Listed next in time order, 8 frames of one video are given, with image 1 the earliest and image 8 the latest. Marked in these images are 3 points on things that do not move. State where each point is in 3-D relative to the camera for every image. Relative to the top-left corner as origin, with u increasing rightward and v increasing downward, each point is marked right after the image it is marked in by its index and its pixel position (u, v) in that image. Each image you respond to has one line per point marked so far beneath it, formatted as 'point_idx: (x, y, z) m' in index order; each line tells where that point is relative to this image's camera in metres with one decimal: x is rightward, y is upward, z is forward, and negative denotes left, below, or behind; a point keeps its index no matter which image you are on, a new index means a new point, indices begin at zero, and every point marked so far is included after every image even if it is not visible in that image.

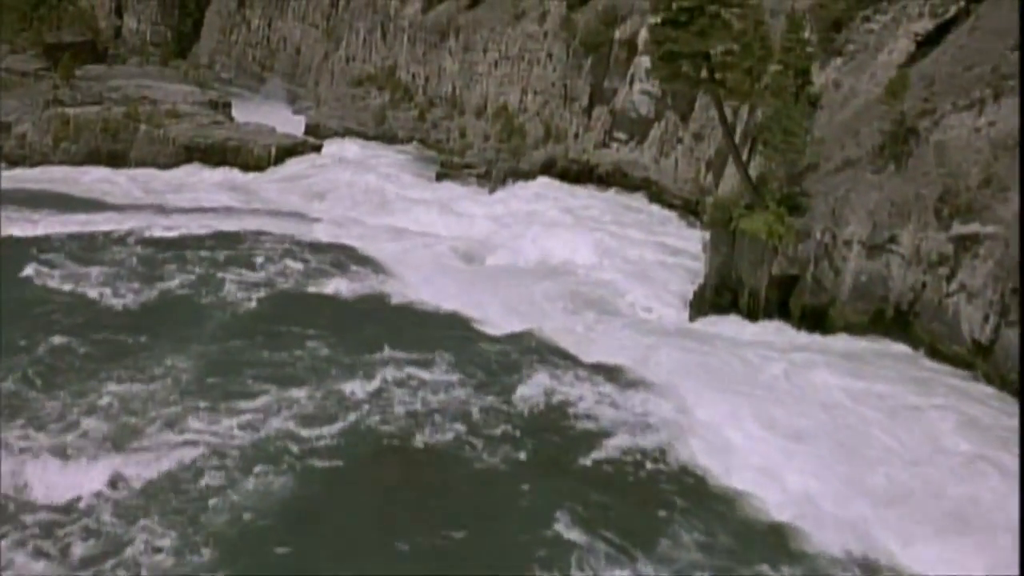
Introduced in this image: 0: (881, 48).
0: (+2.3, +1.5, +8.4) m
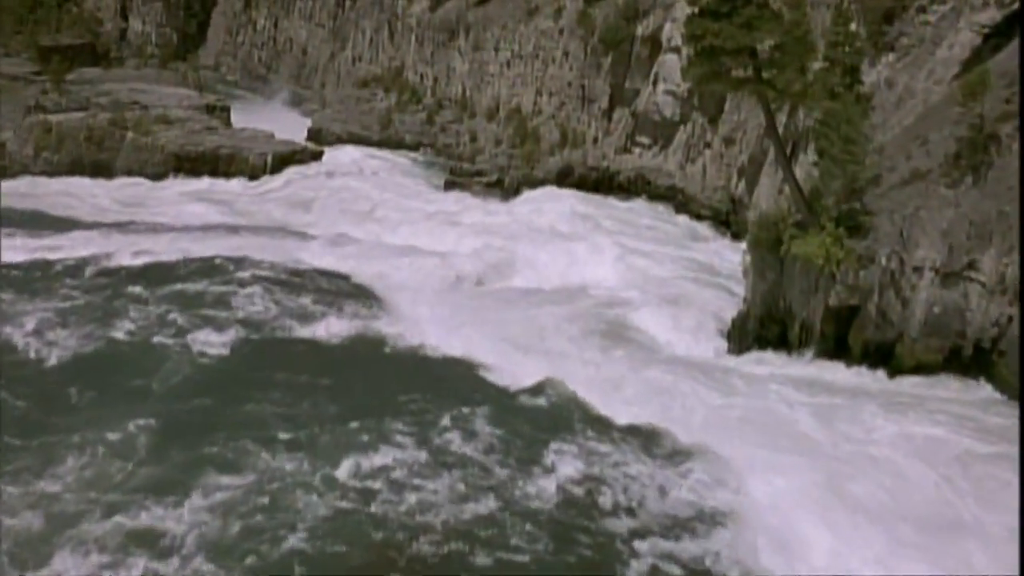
0: (+2.4, +1.4, +7.4) m
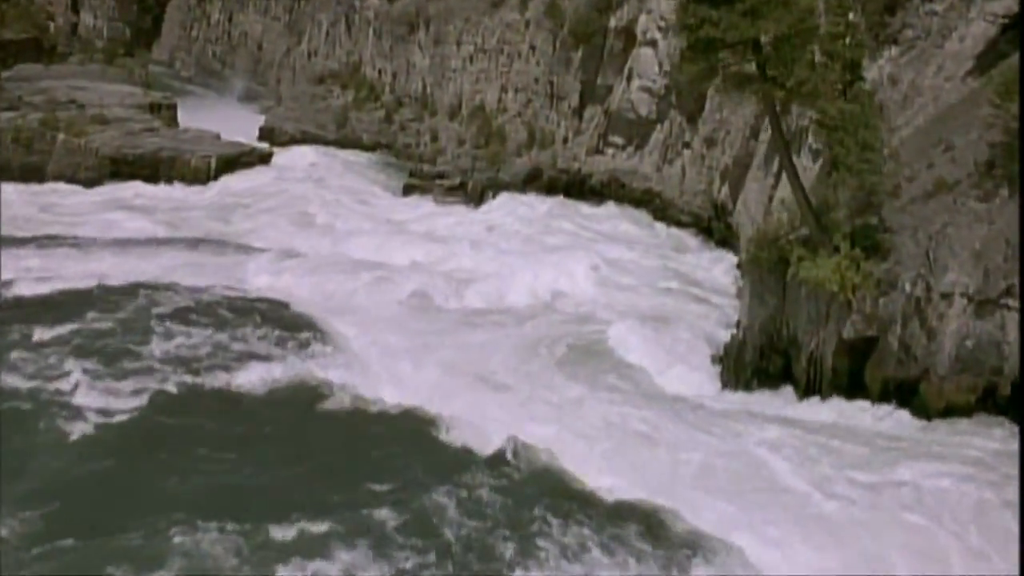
0: (+2.2, +1.3, +6.7) m
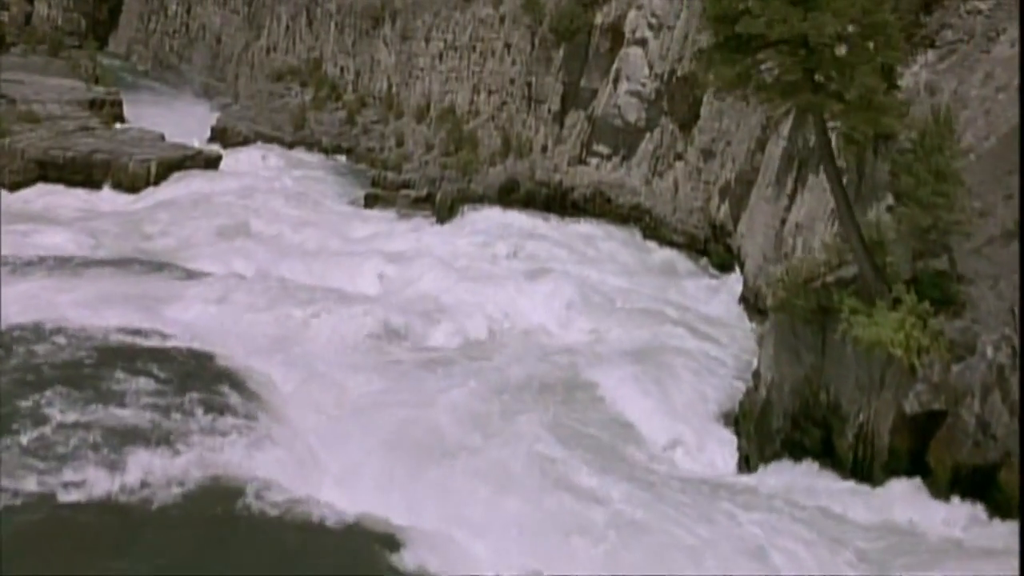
0: (+2.1, +1.1, +5.7) m
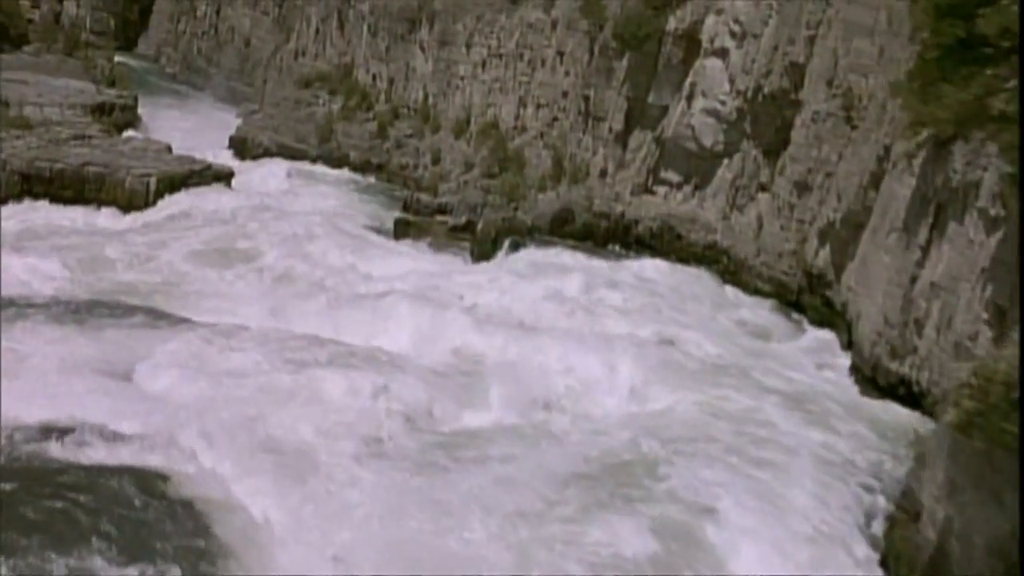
0: (+2.4, +0.8, +4.4) m
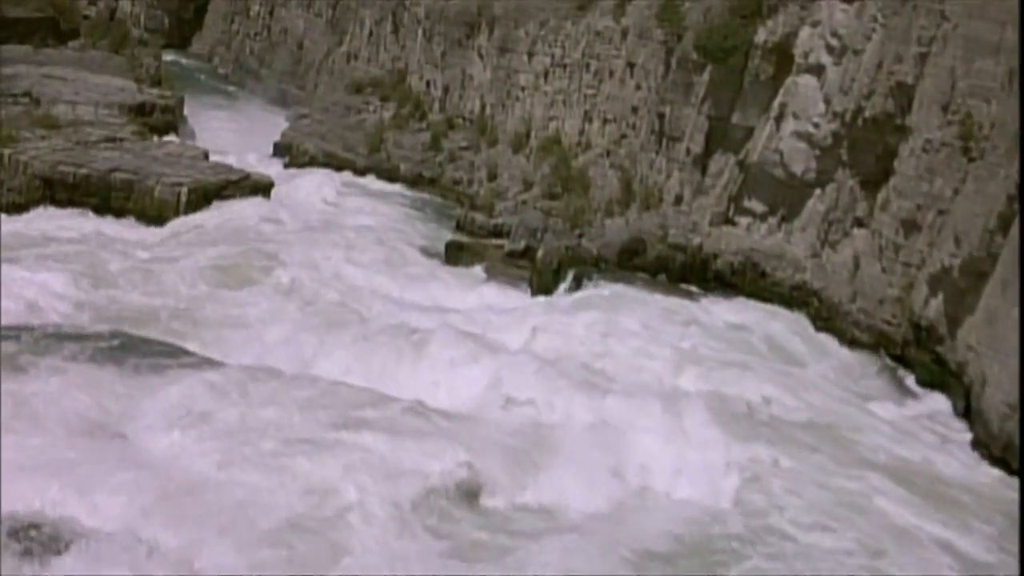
0: (+2.6, +0.5, +3.5) m
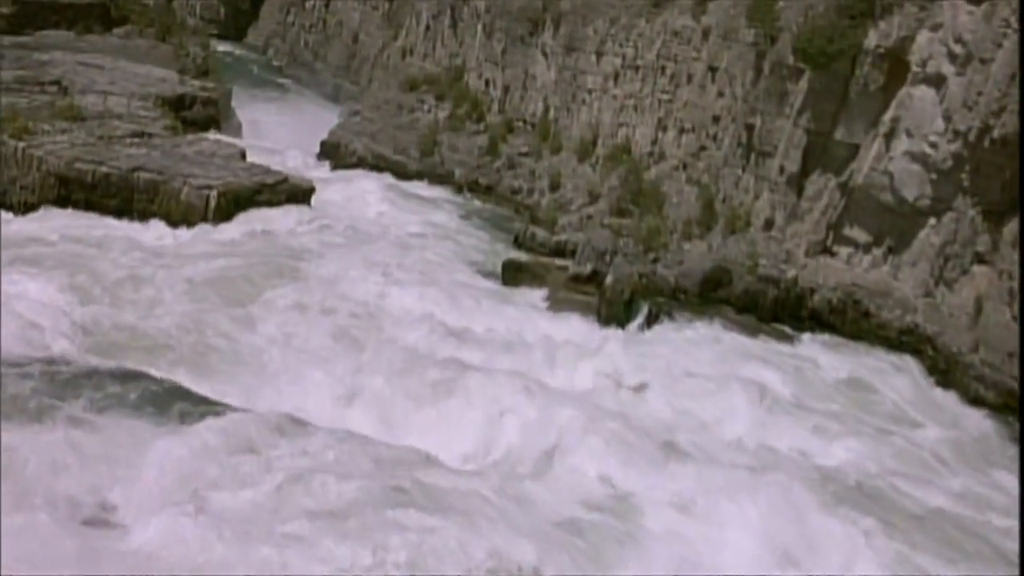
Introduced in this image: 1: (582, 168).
0: (+2.8, +0.3, +2.5) m
1: (+0.5, +0.8, +9.2) m
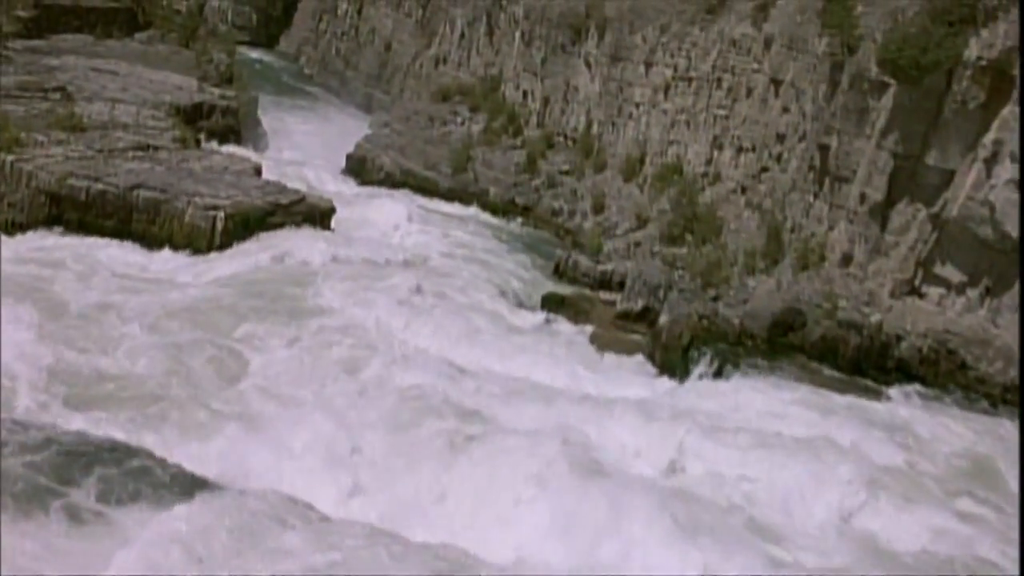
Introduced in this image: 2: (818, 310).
0: (+2.9, +0.1, +1.7) m
1: (+0.7, +0.6, +8.5) m
2: (+1.3, -0.1, +5.6) m
